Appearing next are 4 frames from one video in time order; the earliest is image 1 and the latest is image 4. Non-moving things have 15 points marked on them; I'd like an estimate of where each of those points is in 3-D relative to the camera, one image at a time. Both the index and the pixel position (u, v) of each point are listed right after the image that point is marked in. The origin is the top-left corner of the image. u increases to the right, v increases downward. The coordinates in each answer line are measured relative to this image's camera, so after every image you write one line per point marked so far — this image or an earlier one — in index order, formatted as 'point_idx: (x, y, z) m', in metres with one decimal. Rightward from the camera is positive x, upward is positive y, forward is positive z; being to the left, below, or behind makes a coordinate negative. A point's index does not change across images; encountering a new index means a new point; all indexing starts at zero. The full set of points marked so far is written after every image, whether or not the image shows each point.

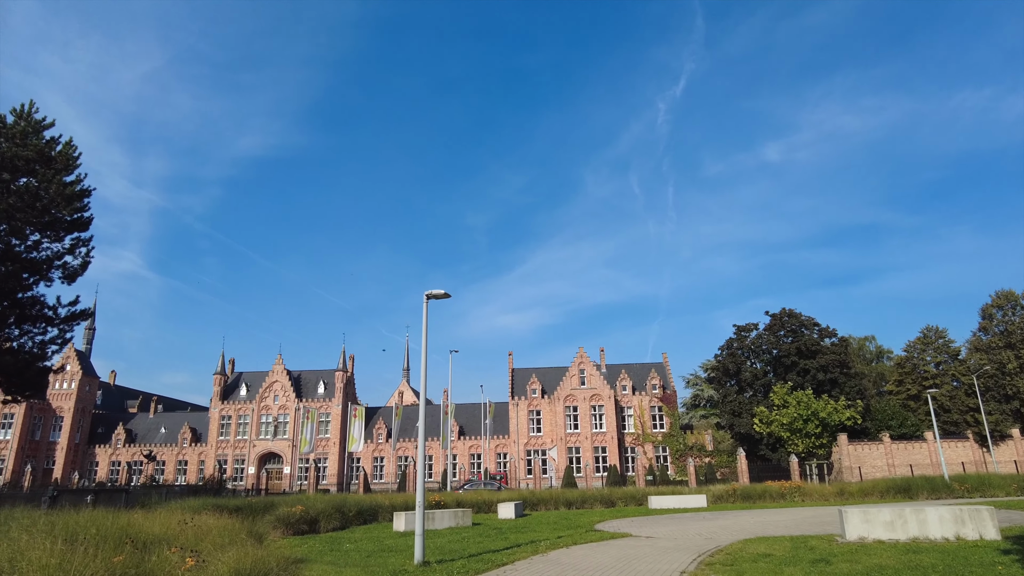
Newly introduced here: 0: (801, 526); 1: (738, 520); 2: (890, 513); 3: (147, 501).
0: (+7.0, -5.8, +15.0) m
1: (+6.9, -7.1, +18.8) m
2: (+7.0, -4.2, +11.4) m
3: (-9.4, -5.6, +16.1) m
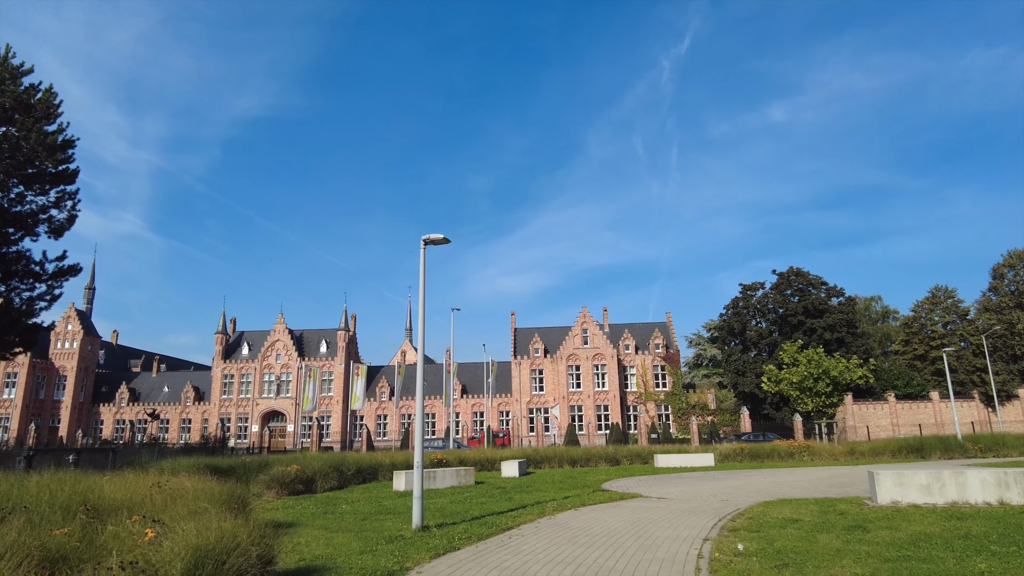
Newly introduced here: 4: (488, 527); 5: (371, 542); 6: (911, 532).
0: (+7.1, -4.6, +14.3) m
1: (+7.0, -5.6, +18.2) m
2: (+7.1, -3.2, +10.6) m
3: (-9.3, -4.3, +15.3) m
4: (-0.4, -4.0, +10.5) m
5: (-2.1, -3.7, +9.0) m
6: (+5.5, -3.4, +8.5) m
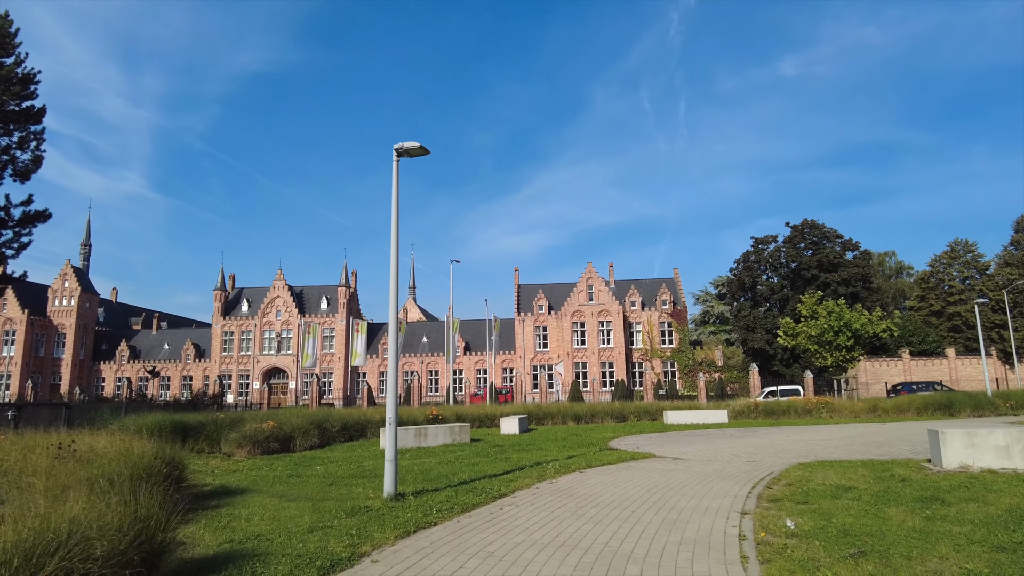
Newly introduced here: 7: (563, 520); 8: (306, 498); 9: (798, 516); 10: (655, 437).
0: (+7.0, -3.3, +12.5) m
1: (+6.9, -4.0, +16.5) m
2: (+7.0, -2.1, +8.7) m
3: (-9.4, -2.9, +13.7) m
4: (-0.5, -2.9, +8.7) m
5: (-2.2, -2.7, +7.3) m
6: (+5.3, -2.4, +6.7) m
7: (+0.6, -2.7, +7.3) m
8: (-2.8, -2.9, +8.5) m
9: (+3.2, -2.5, +7.0) m
10: (+4.2, -4.4, +18.1) m
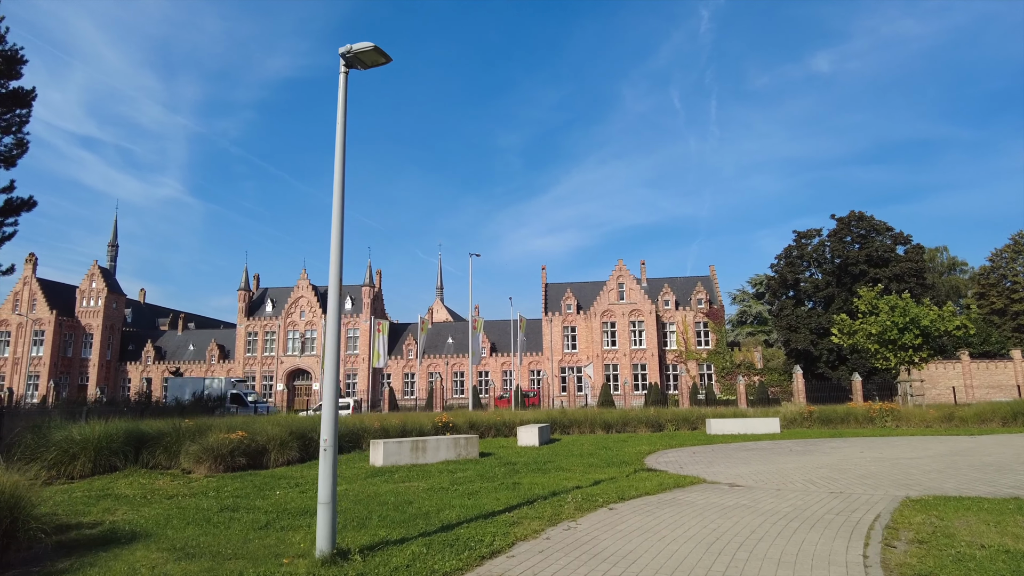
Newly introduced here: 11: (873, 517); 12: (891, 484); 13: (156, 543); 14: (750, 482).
0: (+7.1, -2.9, +9.4) m
1: (+7.3, -3.7, +13.4) m
2: (+6.9, -1.7, +5.7) m
3: (-9.2, -2.6, +11.4) m
4: (-0.5, -2.5, +6.0) m
5: (-2.3, -2.3, +4.7) m
6: (+5.2, -2.0, +3.7) m
7: (+0.5, -2.4, +4.5) m
8: (-2.9, -2.5, +5.9) m
9: (+3.1, -2.2, +4.1) m
10: (+4.6, -4.0, +15.2) m
11: (+4.3, -2.7, +7.4) m
12: (+5.9, -3.0, +9.7) m
13: (-3.6, -2.6, +6.4) m
14: (+4.0, -3.2, +10.3) m
